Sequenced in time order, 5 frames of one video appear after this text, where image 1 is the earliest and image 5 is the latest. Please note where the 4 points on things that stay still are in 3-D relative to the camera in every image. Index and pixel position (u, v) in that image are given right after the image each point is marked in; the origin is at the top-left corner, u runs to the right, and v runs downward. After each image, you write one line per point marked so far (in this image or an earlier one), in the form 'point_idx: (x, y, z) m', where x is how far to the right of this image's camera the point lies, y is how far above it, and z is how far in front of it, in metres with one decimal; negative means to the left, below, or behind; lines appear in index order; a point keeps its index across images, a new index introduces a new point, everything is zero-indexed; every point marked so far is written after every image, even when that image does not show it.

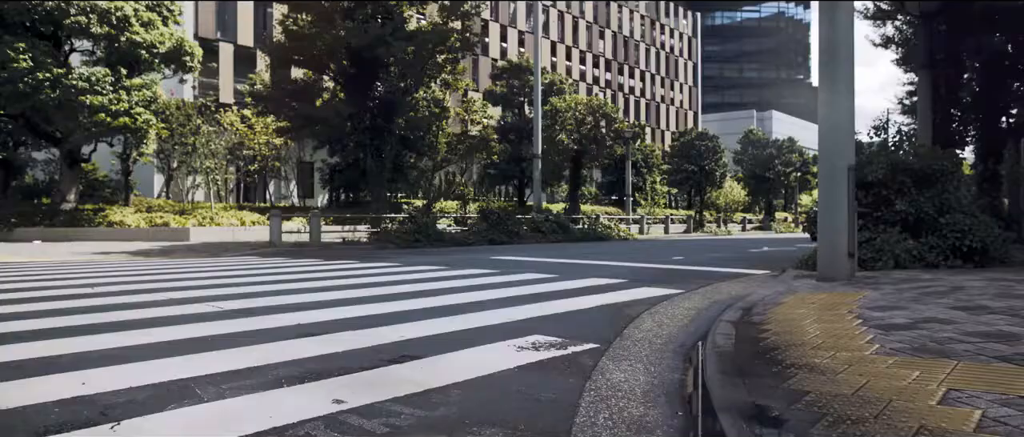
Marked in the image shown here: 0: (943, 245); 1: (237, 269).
0: (+6.0, -0.4, +10.6) m
1: (-5.0, -0.9, +14.3) m
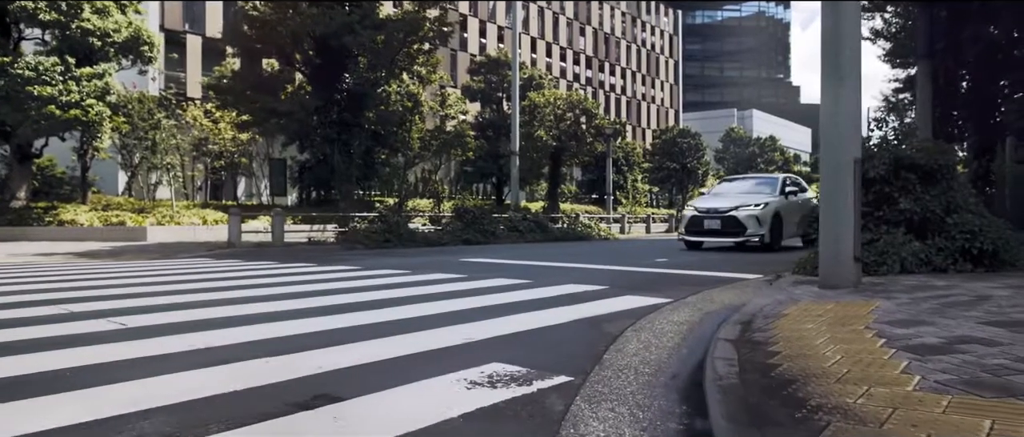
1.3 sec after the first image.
0: (+5.6, -0.4, +9.7) m
1: (-5.5, -0.9, +13.1) m
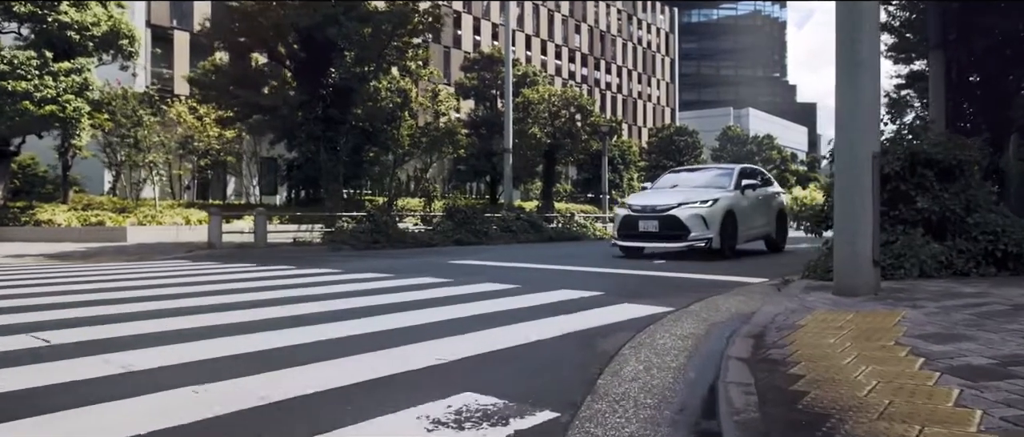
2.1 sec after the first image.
0: (+5.4, -0.4, +9.0) m
1: (-5.7, -0.9, +12.4) m
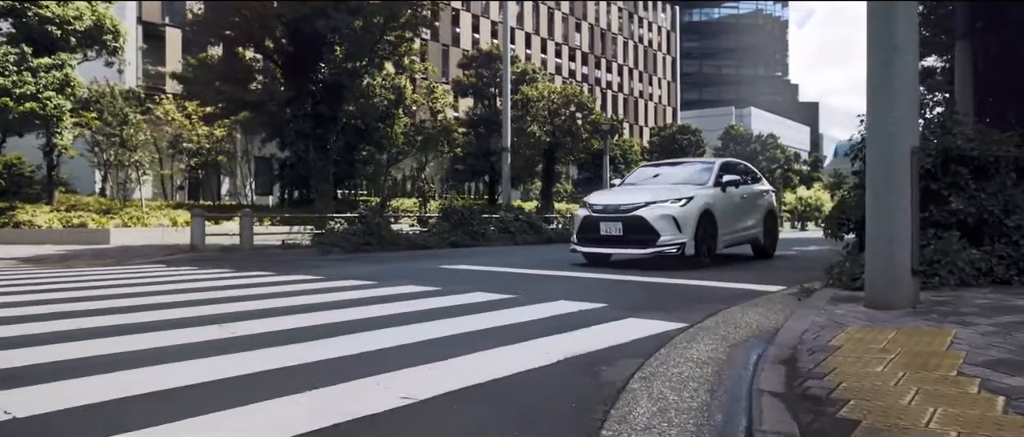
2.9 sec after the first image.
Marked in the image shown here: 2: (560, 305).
0: (+5.4, -0.4, +8.2) m
1: (-5.7, -0.9, +11.6) m
2: (+0.5, -0.8, +7.3) m
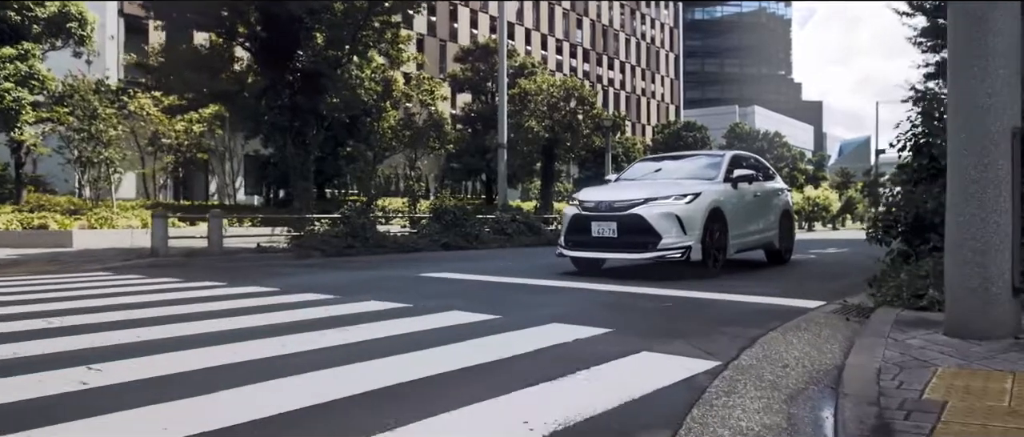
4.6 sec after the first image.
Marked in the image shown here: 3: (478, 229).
0: (+5.2, -0.4, +6.7) m
1: (-5.9, -0.9, +10.1) m
2: (+0.3, -0.8, +5.8) m
3: (-0.9, -0.3, +19.6) m
